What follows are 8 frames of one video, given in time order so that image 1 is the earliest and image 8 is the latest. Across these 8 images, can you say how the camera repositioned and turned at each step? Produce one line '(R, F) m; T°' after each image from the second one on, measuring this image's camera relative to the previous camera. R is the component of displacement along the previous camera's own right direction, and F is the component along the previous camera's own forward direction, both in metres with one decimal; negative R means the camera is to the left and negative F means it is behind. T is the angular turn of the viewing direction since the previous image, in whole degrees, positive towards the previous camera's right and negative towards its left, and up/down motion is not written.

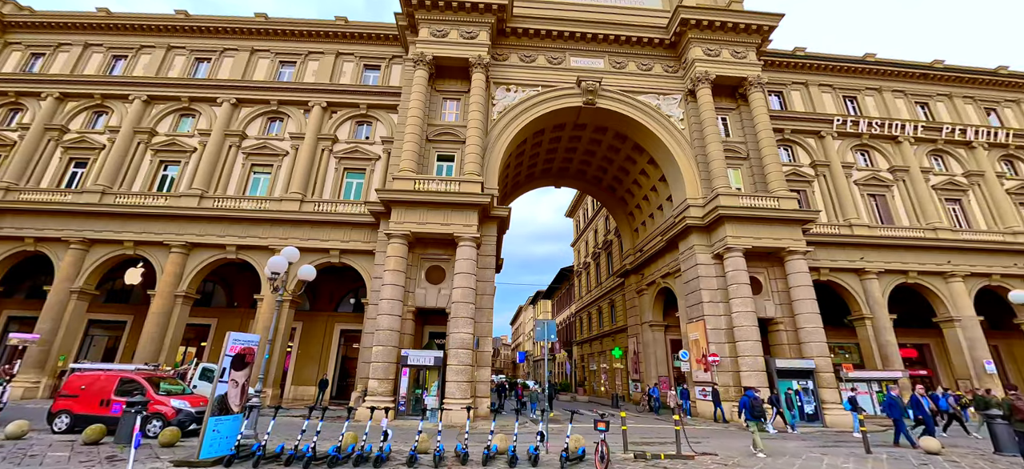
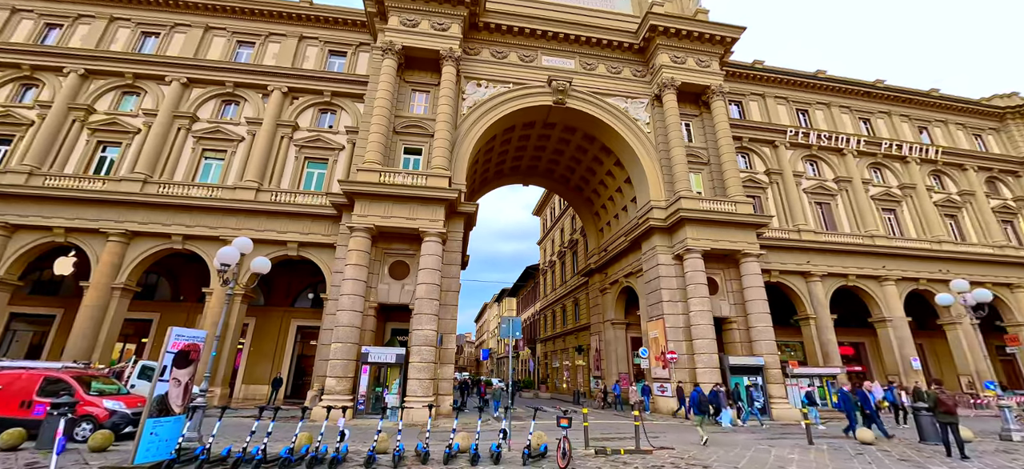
(0.0, +0.1) m; +5°
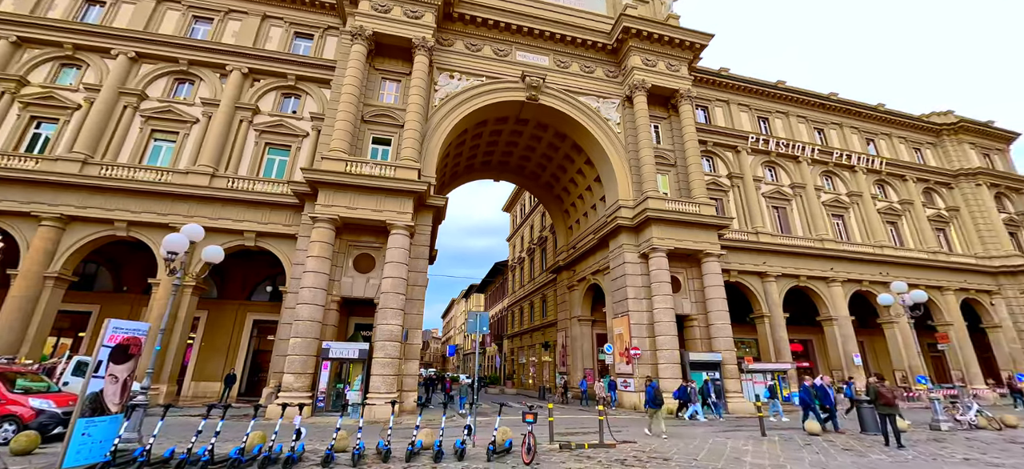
(0.0, +0.1) m; +4°
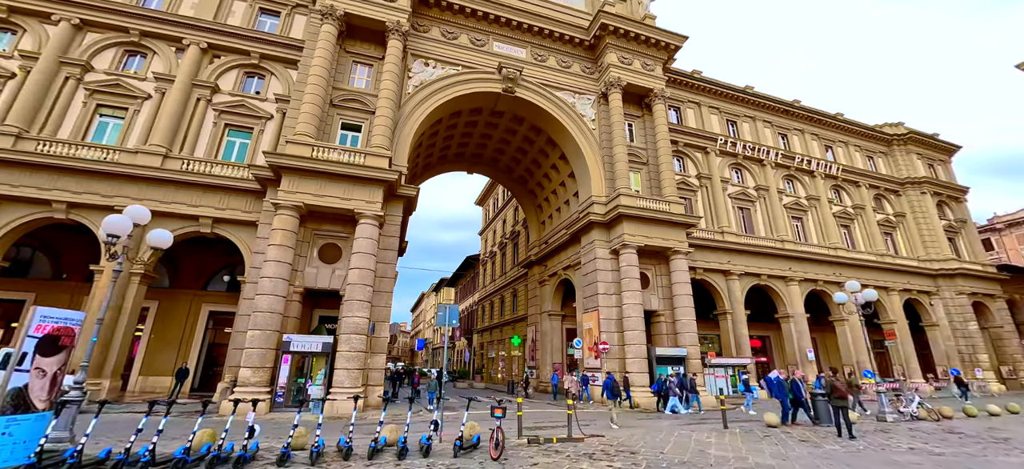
(0.0, +0.2) m; +4°
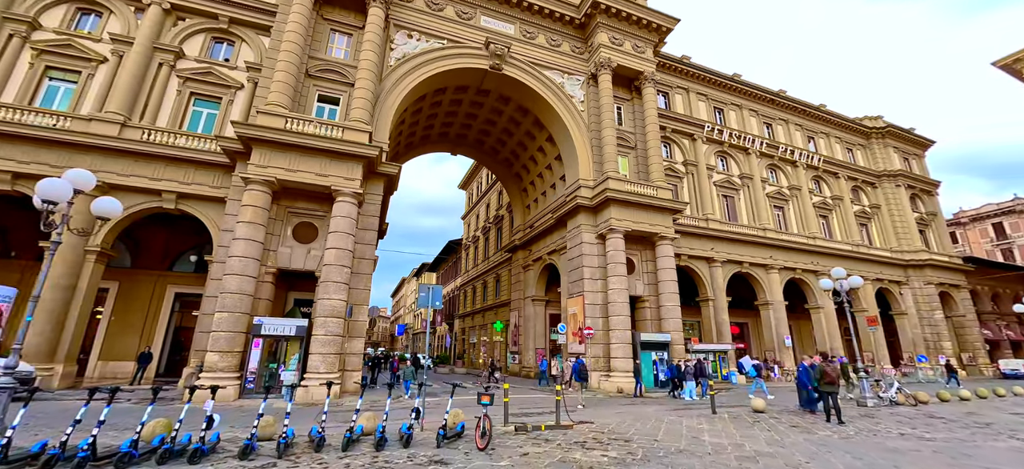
(-0.1, +0.5) m; +3°
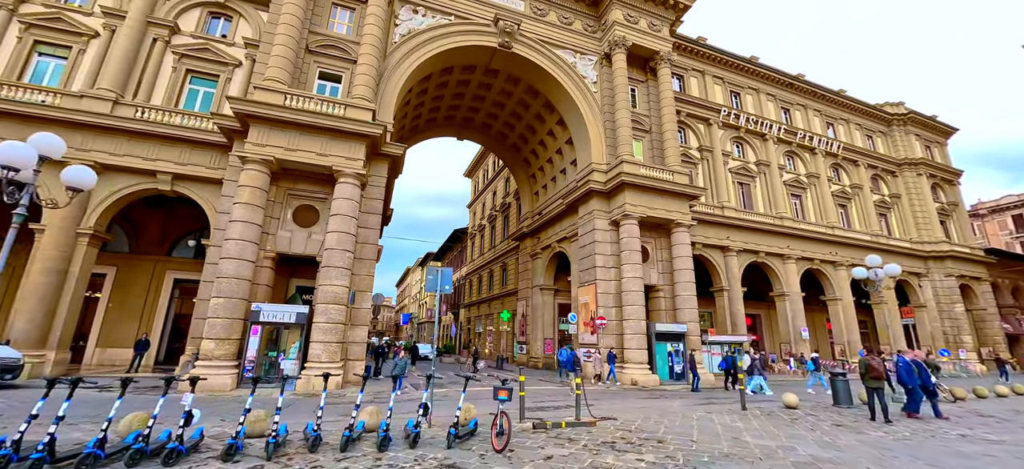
(-0.2, +0.7) m; -1°
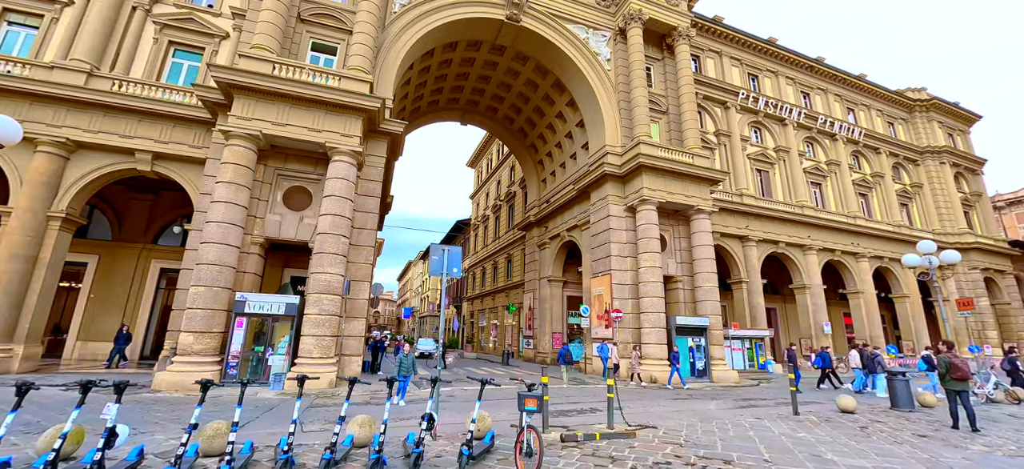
(-0.3, +1.2) m; 0°
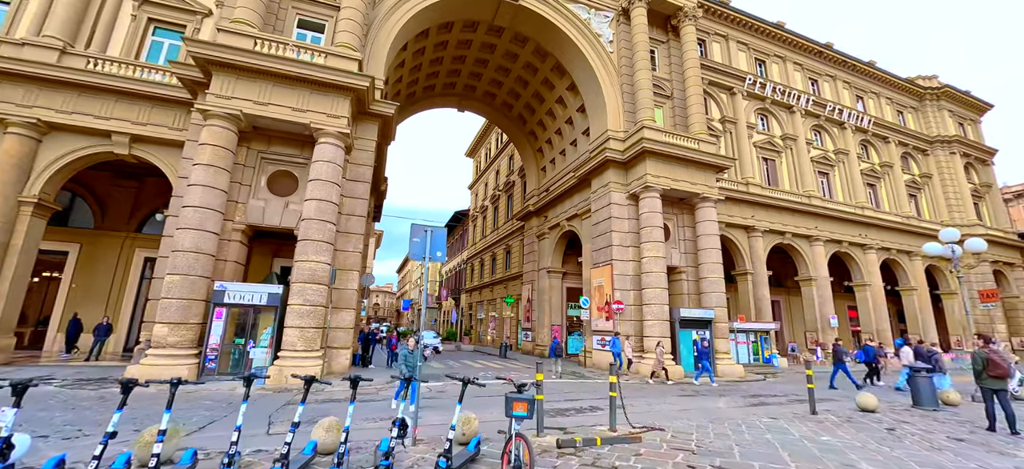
(+0.1, +0.6) m; 0°
